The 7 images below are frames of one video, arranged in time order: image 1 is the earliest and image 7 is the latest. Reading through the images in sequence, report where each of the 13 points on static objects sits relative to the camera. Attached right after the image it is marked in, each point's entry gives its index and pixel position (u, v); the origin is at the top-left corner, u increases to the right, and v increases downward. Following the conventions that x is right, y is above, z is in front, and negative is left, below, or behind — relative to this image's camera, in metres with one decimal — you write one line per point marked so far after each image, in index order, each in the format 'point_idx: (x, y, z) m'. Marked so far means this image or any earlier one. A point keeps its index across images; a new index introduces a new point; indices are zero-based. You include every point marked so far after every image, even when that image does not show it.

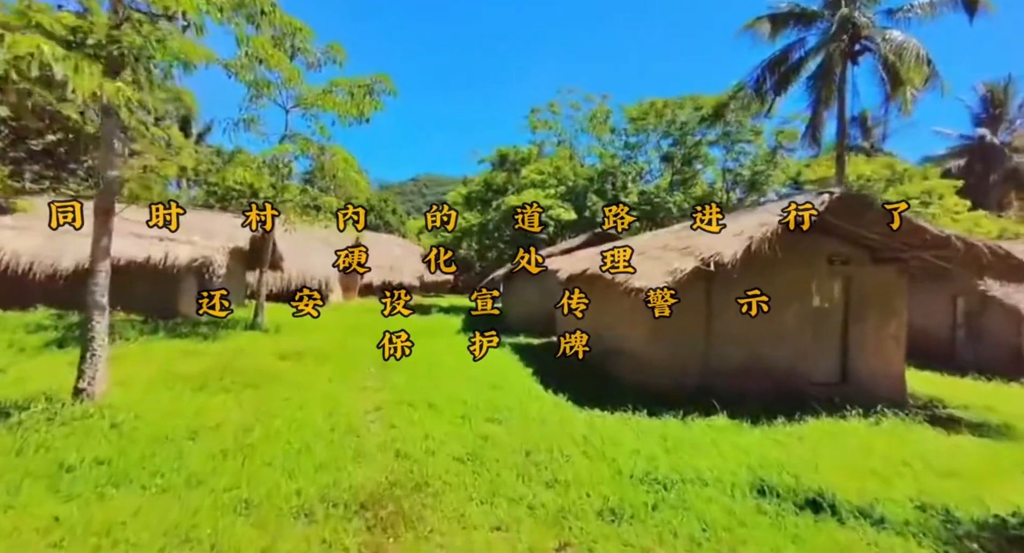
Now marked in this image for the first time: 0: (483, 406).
0: (-0.4, -1.6, +6.0) m
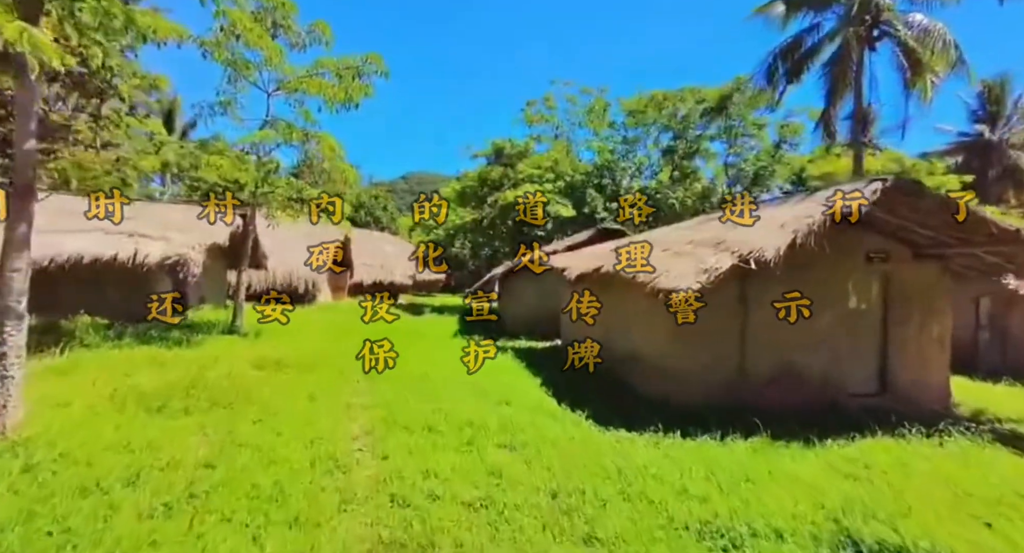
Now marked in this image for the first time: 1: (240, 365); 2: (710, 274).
0: (-0.2, -1.6, +5.1) m
1: (-4.2, -1.4, +7.6) m
2: (+2.3, 0.0, +5.7) m
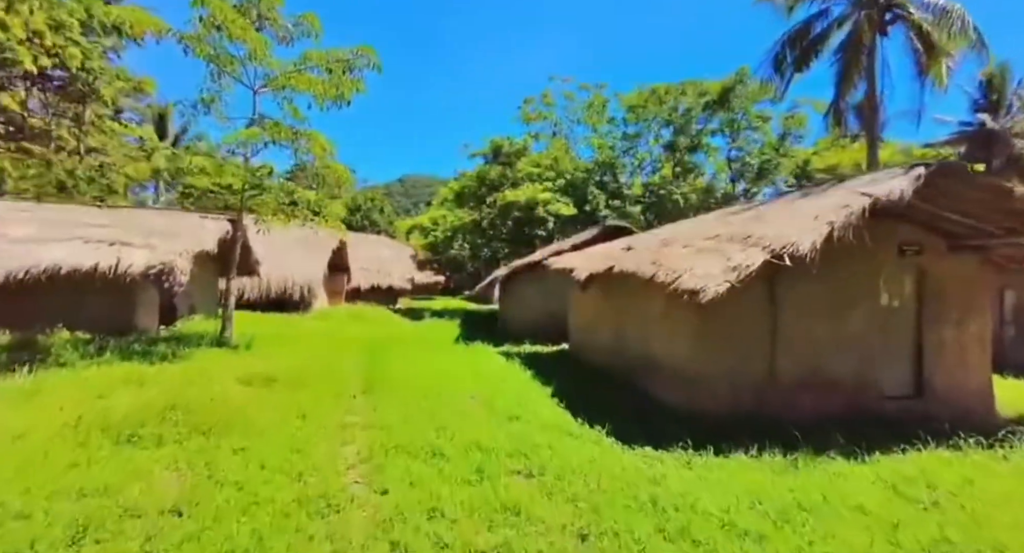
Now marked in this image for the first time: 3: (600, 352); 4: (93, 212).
0: (-0.1, -1.7, +4.6) m
1: (-4.1, -1.5, +7.0) m
2: (+2.4, 0.0, +5.2) m
3: (+1.7, -1.4, +9.3) m
4: (-9.6, +1.5, +11.1) m
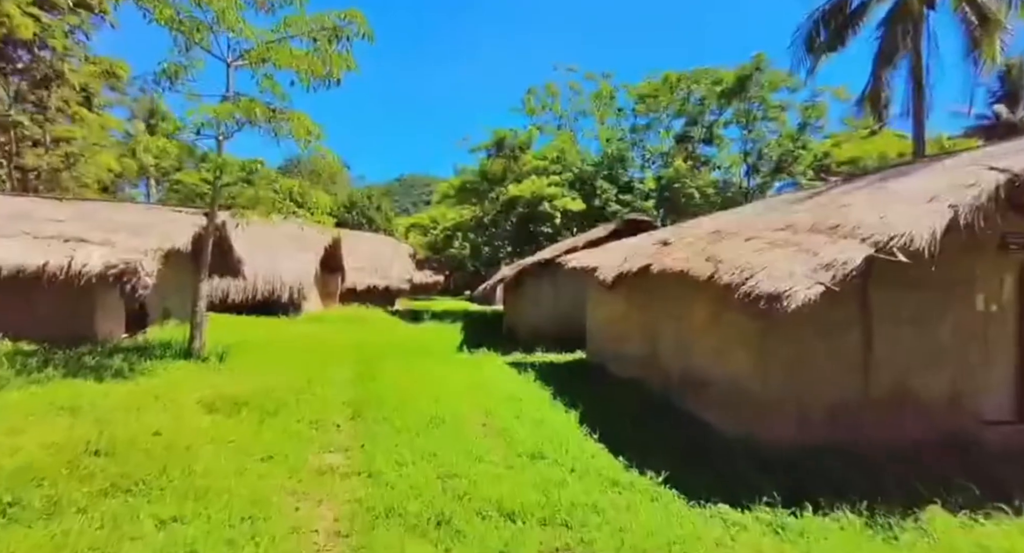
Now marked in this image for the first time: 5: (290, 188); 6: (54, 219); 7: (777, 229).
0: (+0.2, -1.7, +3.3) m
1: (-3.9, -1.5, +5.8) m
2: (+2.6, 0.0, +3.9) m
3: (+2.0, -1.4, +8.1) m
4: (-9.4, +1.5, +9.9) m
5: (-4.3, +1.7, +9.4) m
6: (-8.7, +1.1, +9.2) m
7: (+2.8, +0.5, +5.2) m
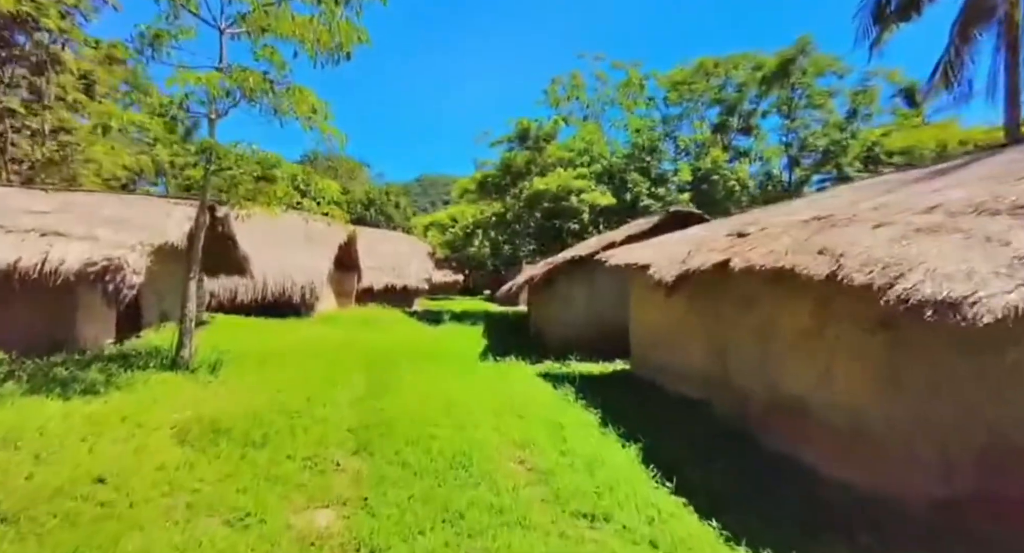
0: (+0.5, -1.6, +2.1) m
1: (-3.5, -1.5, +4.7) m
2: (+3.0, +0.1, +2.6) m
3: (+2.5, -1.4, +6.8) m
4: (-8.8, +1.5, +9.0) m
5: (-3.8, +1.7, +8.3) m
6: (-8.1, +1.1, +8.3) m
7: (+3.2, +0.5, +3.9) m
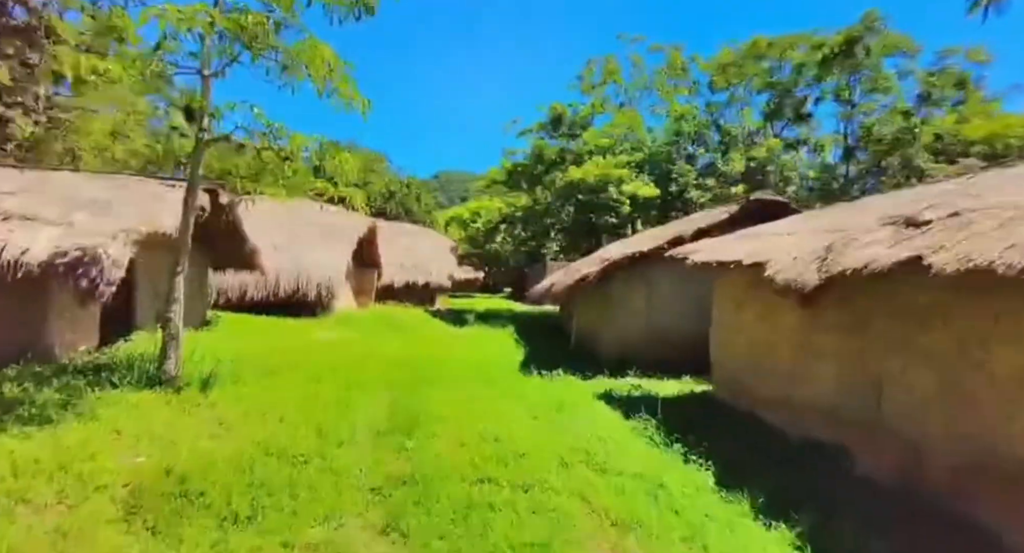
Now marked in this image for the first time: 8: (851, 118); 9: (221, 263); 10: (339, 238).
0: (+1.0, -1.7, +0.6) m
1: (-2.8, -1.5, +3.3) m
2: (+3.6, 0.0, +1.0) m
3: (+3.2, -1.5, +5.2) m
4: (-8.0, +1.6, +7.7) m
5: (-2.9, +1.8, +6.9) m
6: (-7.3, +1.2, +7.0) m
7: (+3.9, +0.5, +2.2) m
8: (+13.5, +6.3, +19.1) m
9: (-7.2, +0.3, +12.0) m
10: (-5.7, +1.3, +16.0) m
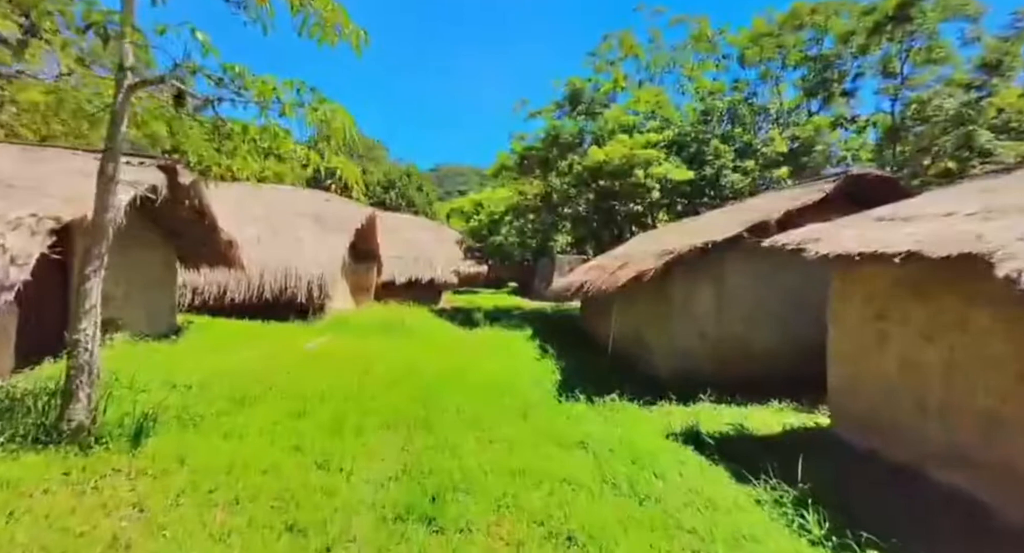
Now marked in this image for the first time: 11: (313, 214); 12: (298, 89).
0: (+1.6, -1.8, -1.2) m
1: (-2.3, -1.5, +1.5) m
2: (+4.1, -0.1, -0.8) m
3: (+3.7, -1.5, +3.4) m
4: (-7.5, +1.6, +5.8) m
5: (-2.4, +1.8, +5.0) m
6: (-6.8, +1.2, +5.1) m
7: (+4.4, +0.4, +0.4) m
8: (+13.9, +6.6, +17.2) m
9: (-6.7, +0.4, +10.2) m
10: (-5.2, +1.4, +14.2) m
11: (-5.8, +1.7, +14.2) m
12: (-2.2, +2.1, +5.4) m
